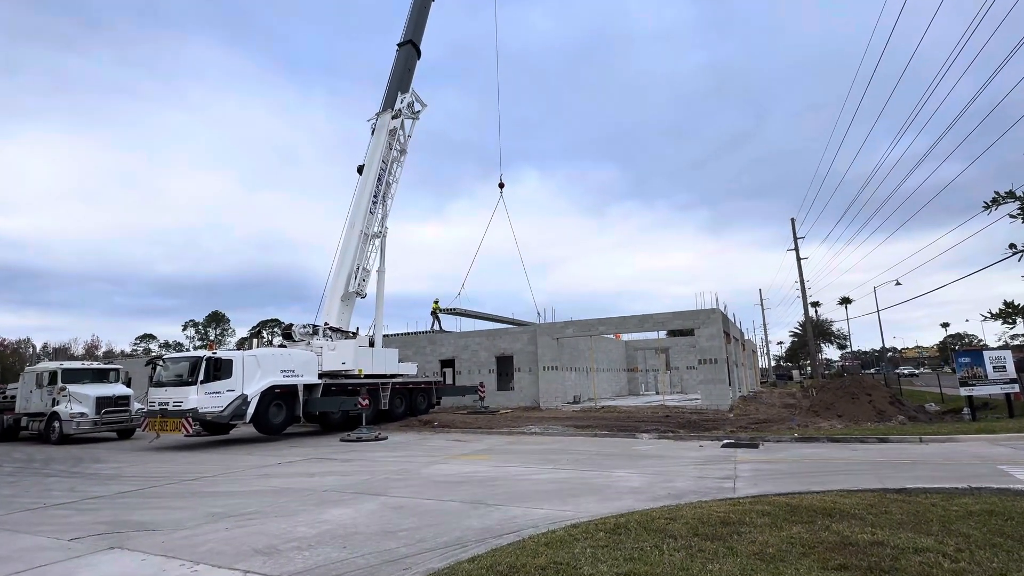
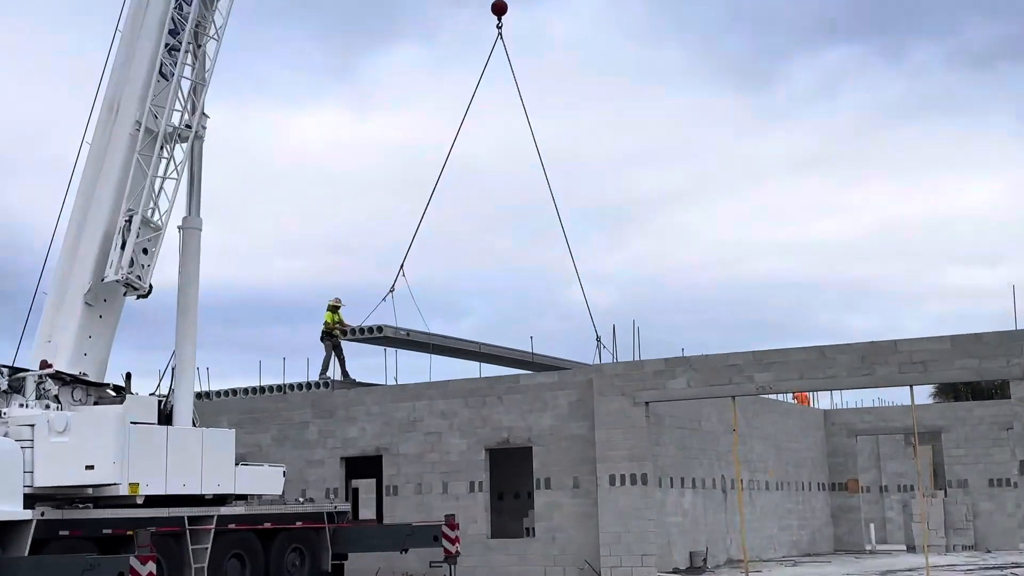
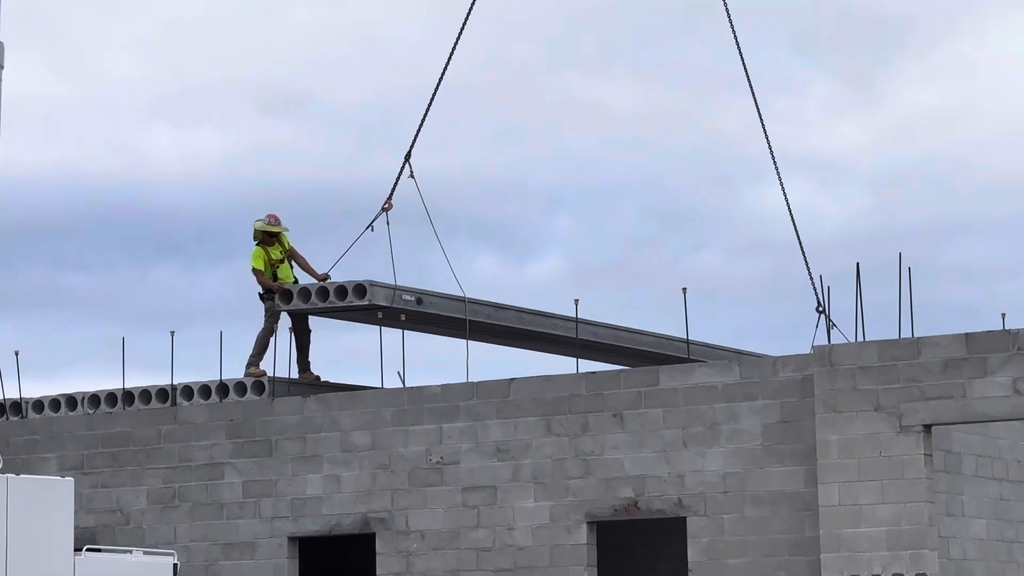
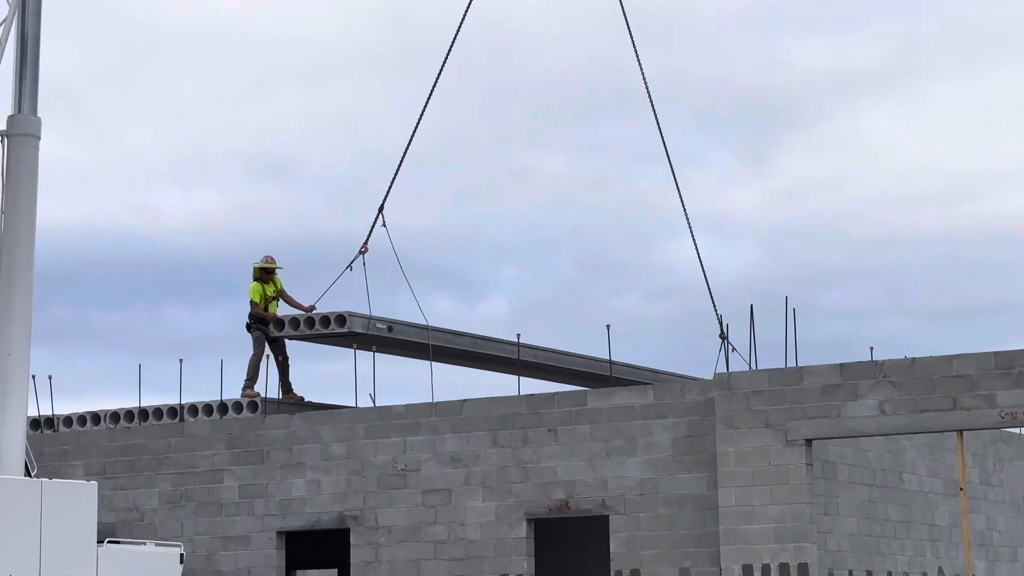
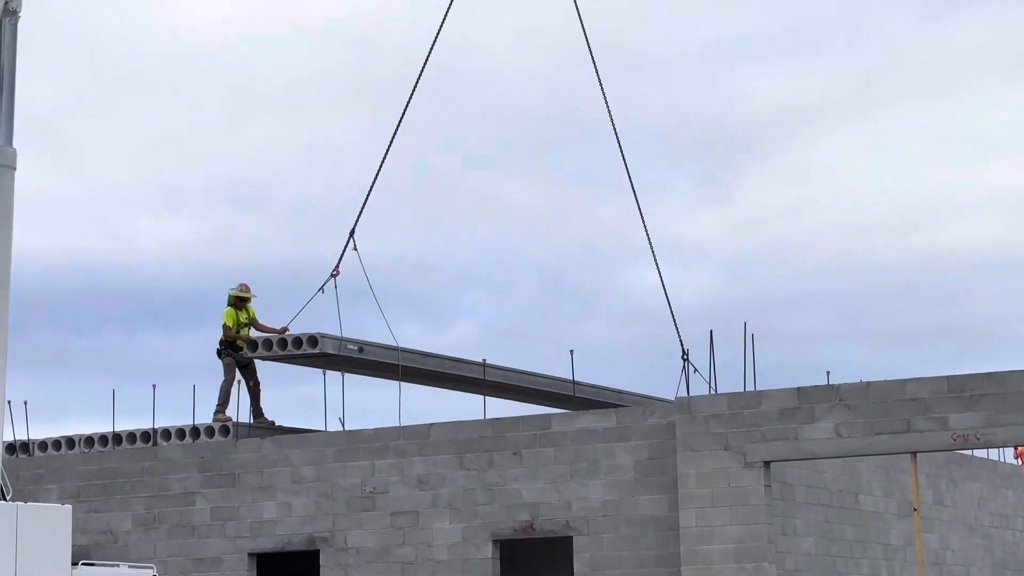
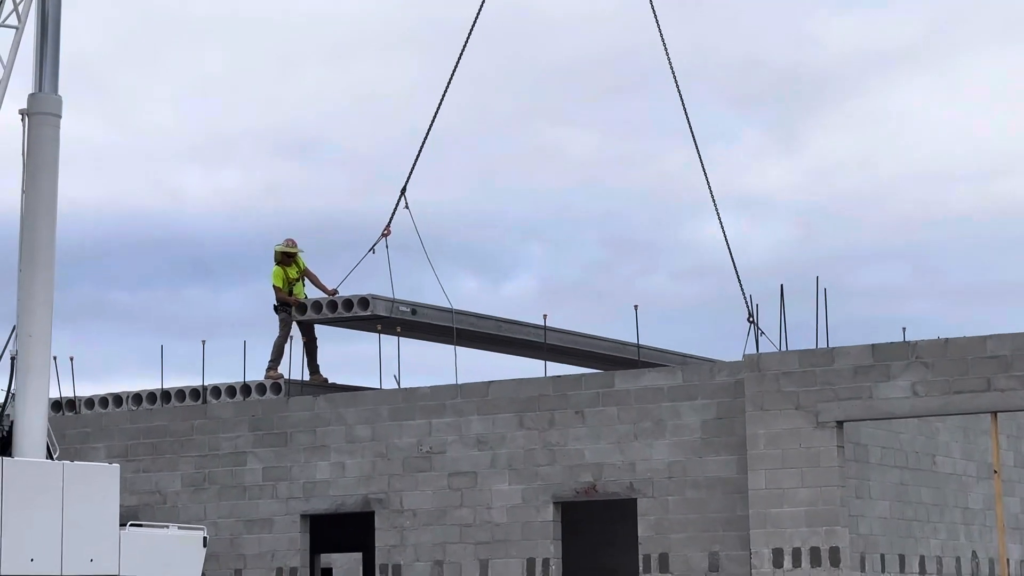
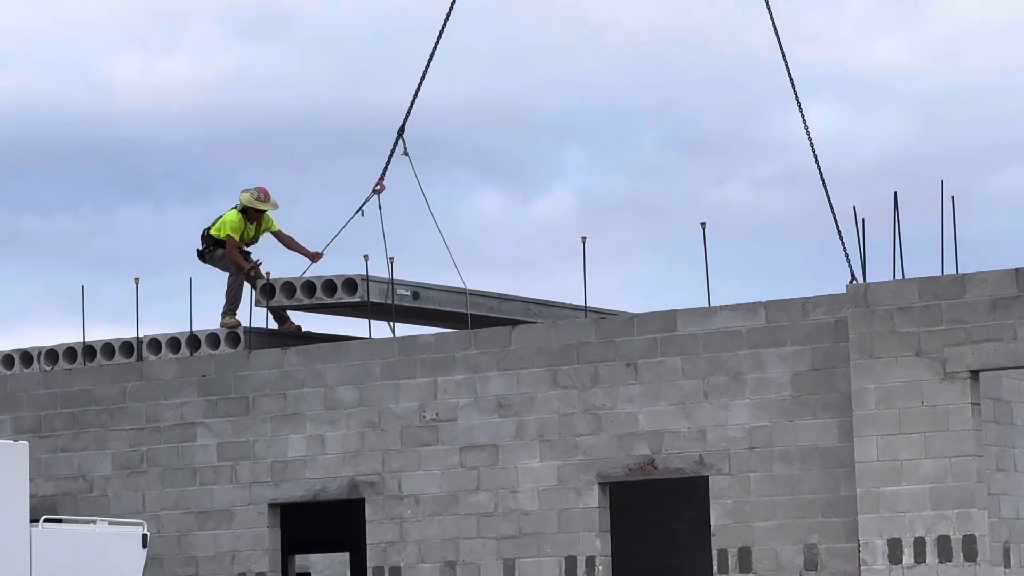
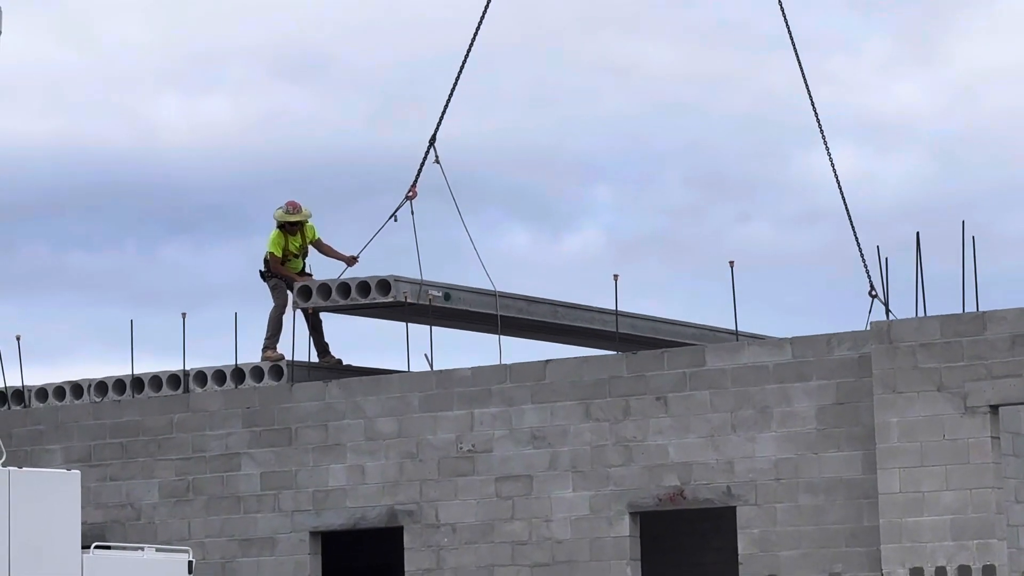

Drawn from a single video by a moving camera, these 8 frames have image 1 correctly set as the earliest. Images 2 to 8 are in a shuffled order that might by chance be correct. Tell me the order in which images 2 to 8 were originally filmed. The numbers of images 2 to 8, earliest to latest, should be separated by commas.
2, 5, 4, 6, 3, 8, 7
